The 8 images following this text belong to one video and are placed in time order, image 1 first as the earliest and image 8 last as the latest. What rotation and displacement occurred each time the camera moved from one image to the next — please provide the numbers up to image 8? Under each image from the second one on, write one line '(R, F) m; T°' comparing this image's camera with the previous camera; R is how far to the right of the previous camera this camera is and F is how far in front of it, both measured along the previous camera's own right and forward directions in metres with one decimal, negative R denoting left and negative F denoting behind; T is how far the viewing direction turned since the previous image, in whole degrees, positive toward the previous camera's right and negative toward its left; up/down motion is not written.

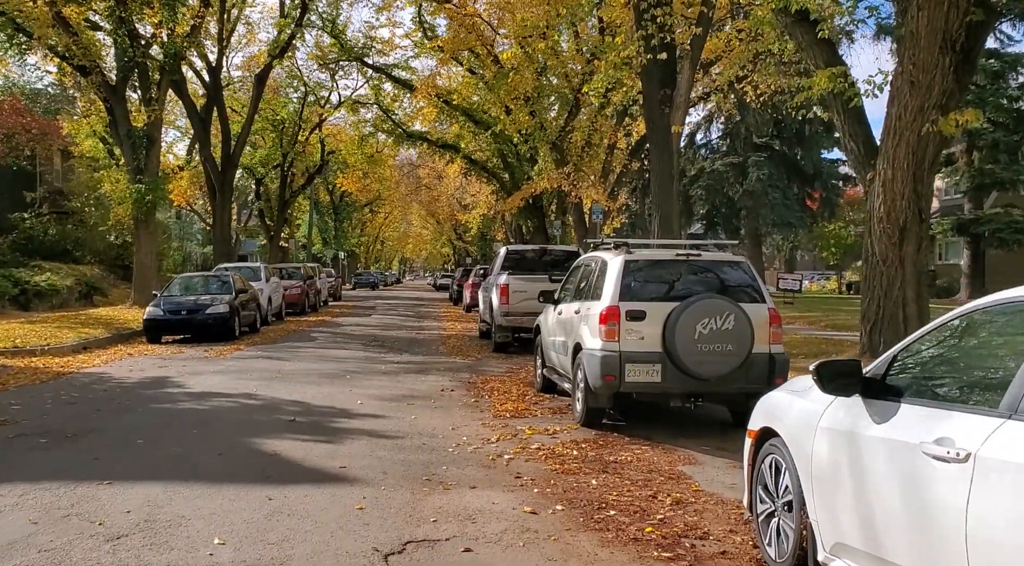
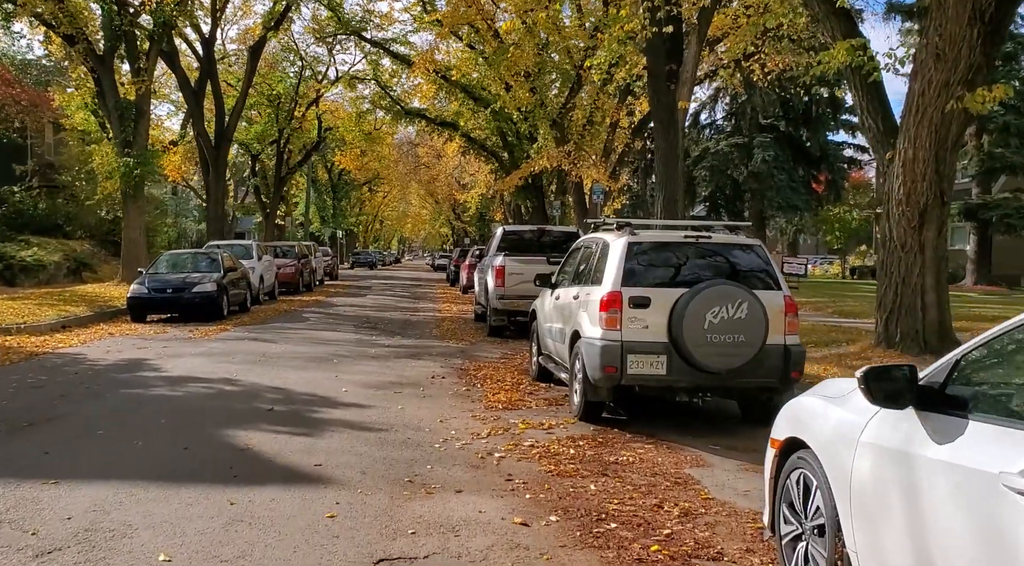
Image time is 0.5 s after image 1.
(0.0, +0.6) m; 0°
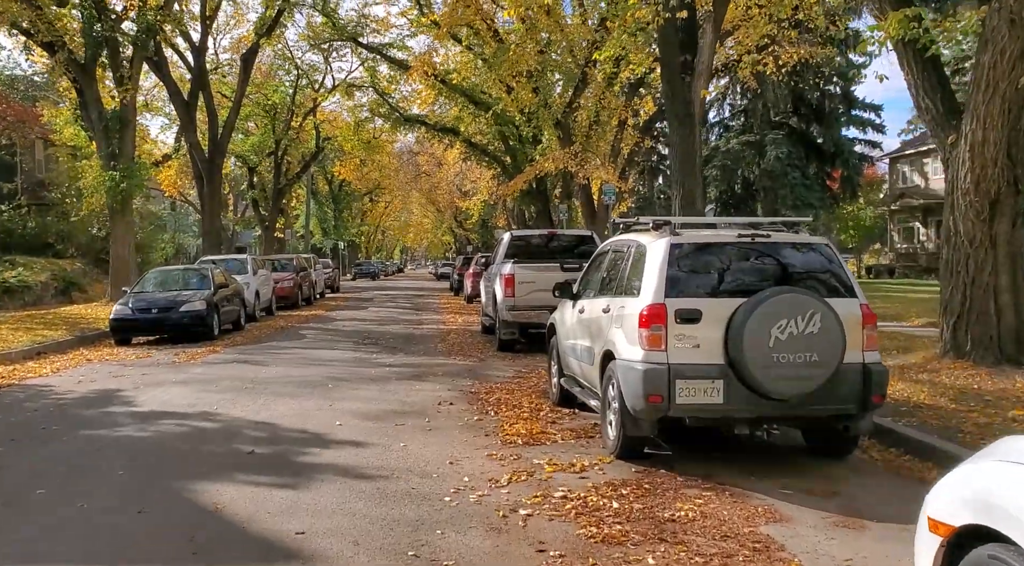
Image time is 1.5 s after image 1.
(-0.1, +1.2) m; 0°
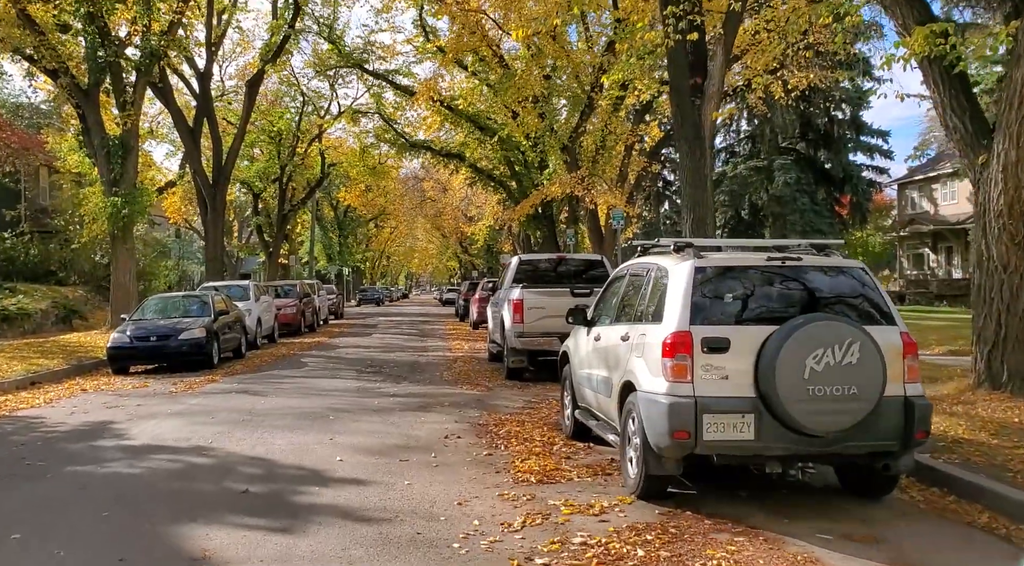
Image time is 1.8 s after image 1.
(-0.1, +0.4) m; 0°
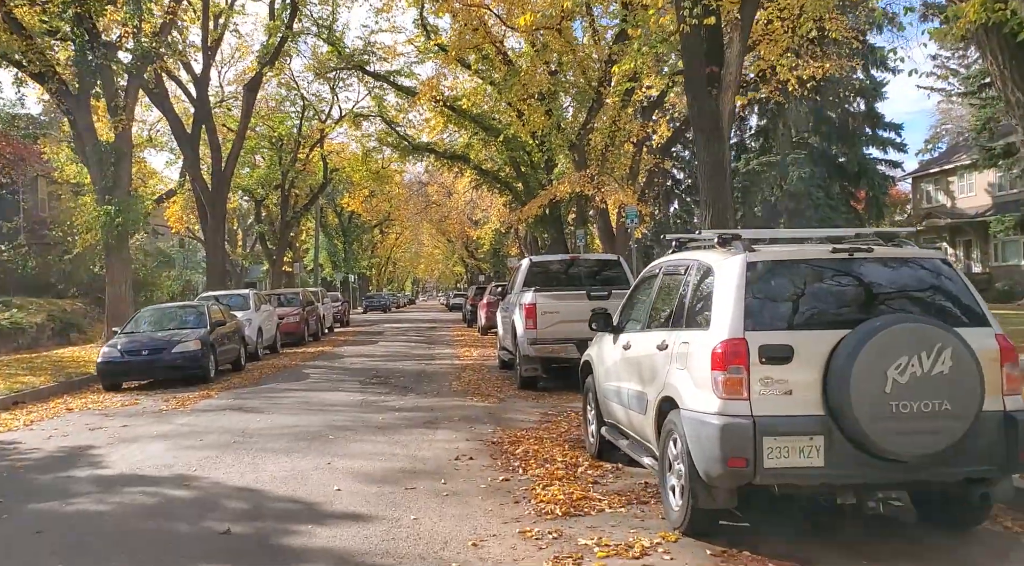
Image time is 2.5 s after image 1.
(-0.1, +0.8) m; 0°
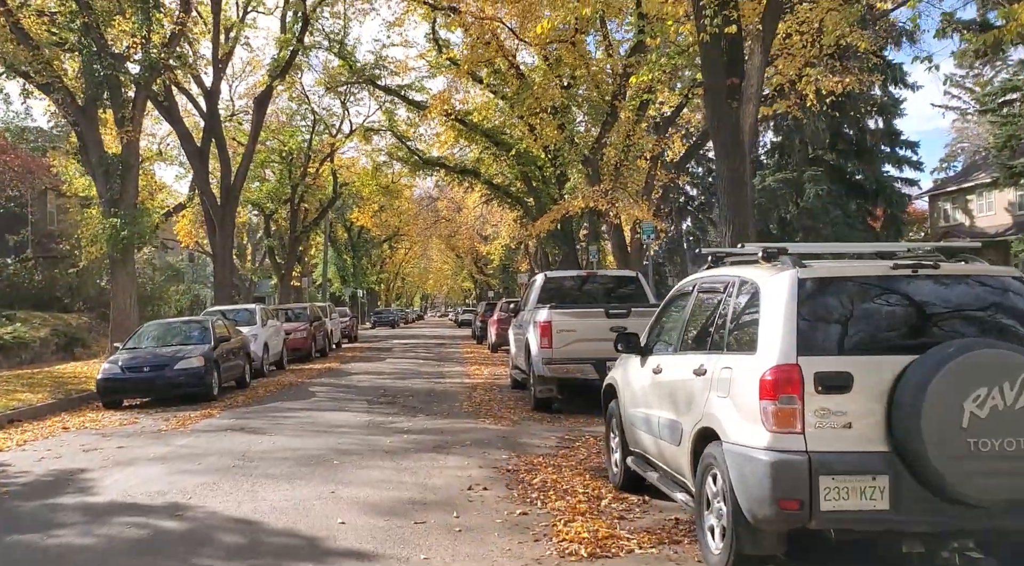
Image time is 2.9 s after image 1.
(-0.1, +0.5) m; -1°
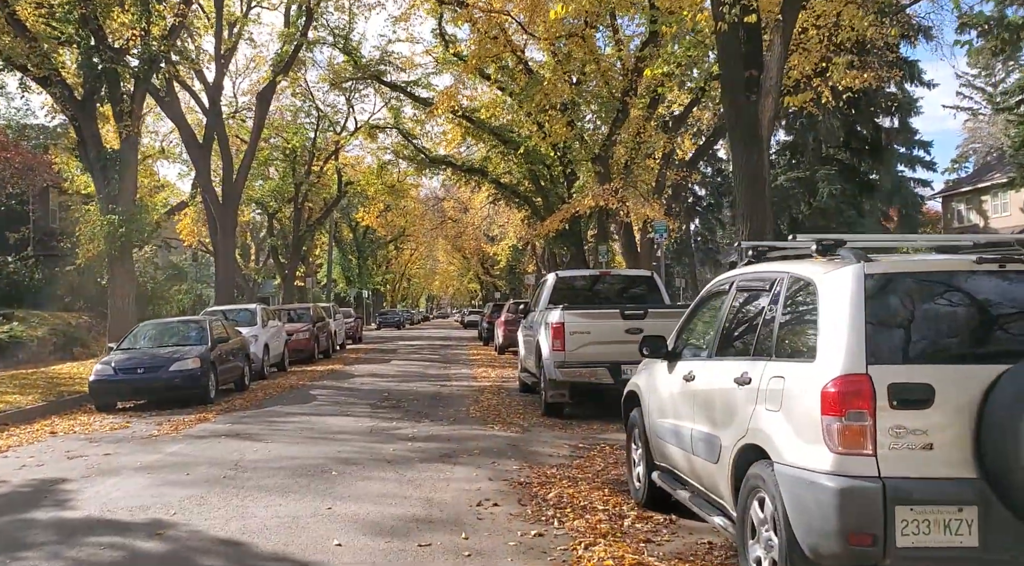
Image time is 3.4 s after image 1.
(-0.1, +0.6) m; 0°
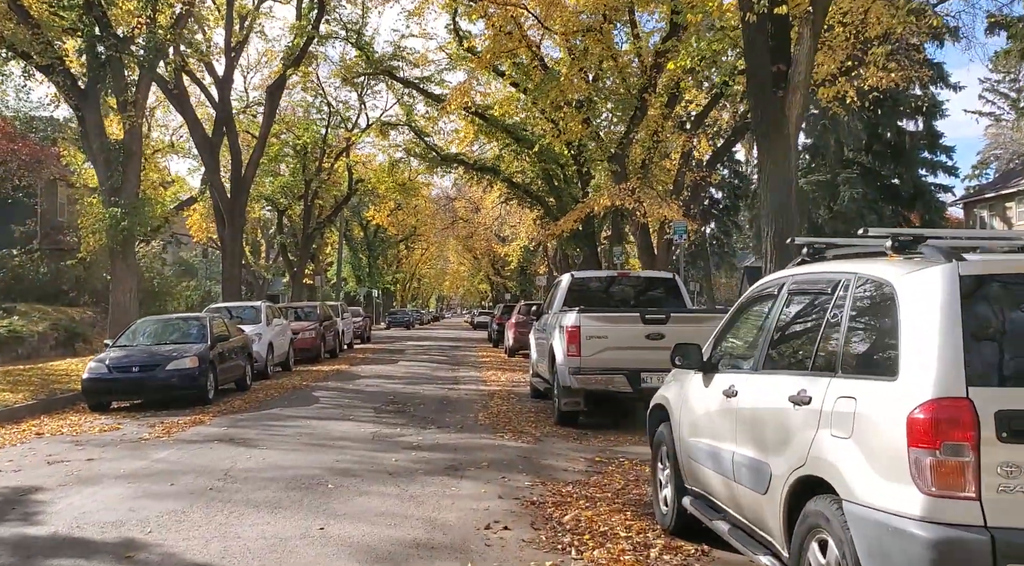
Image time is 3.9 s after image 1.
(0.0, +0.6) m; -1°
